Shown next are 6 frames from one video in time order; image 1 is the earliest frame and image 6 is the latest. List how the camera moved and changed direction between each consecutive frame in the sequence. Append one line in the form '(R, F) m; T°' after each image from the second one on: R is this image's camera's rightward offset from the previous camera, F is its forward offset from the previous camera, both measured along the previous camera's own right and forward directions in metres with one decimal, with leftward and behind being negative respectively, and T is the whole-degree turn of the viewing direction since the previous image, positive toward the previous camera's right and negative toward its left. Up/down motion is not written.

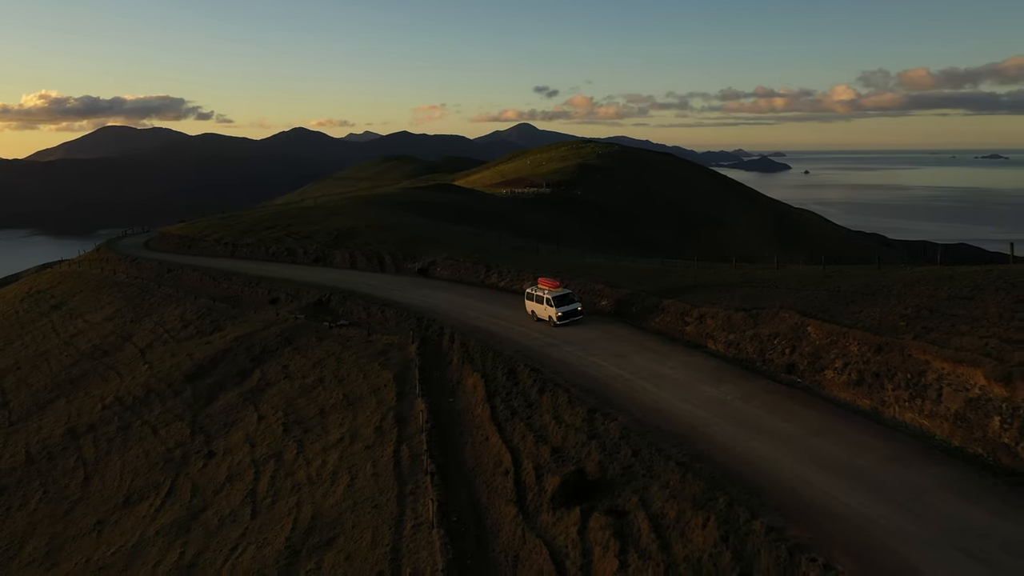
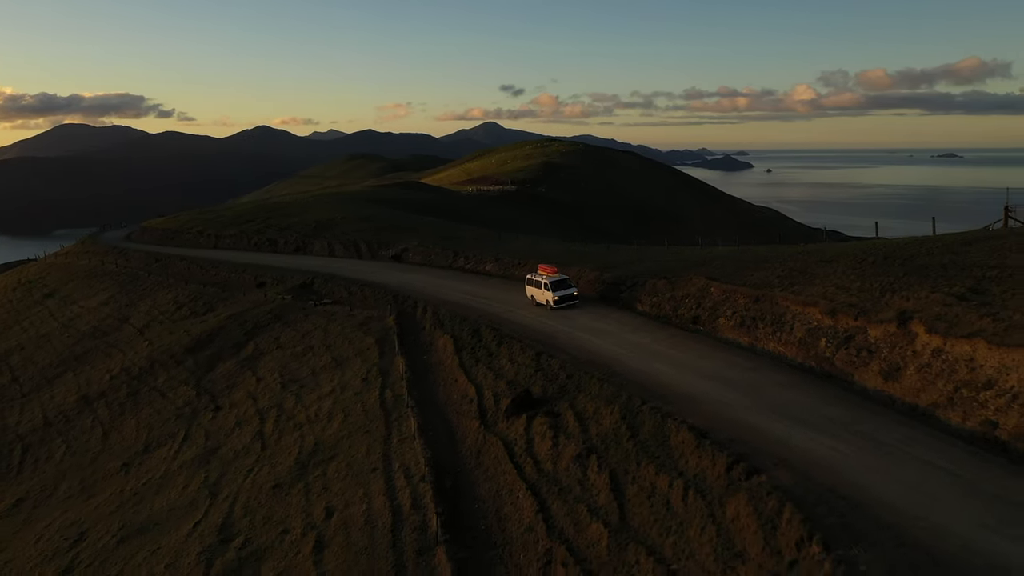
(+0.1, -4.9) m; +2°
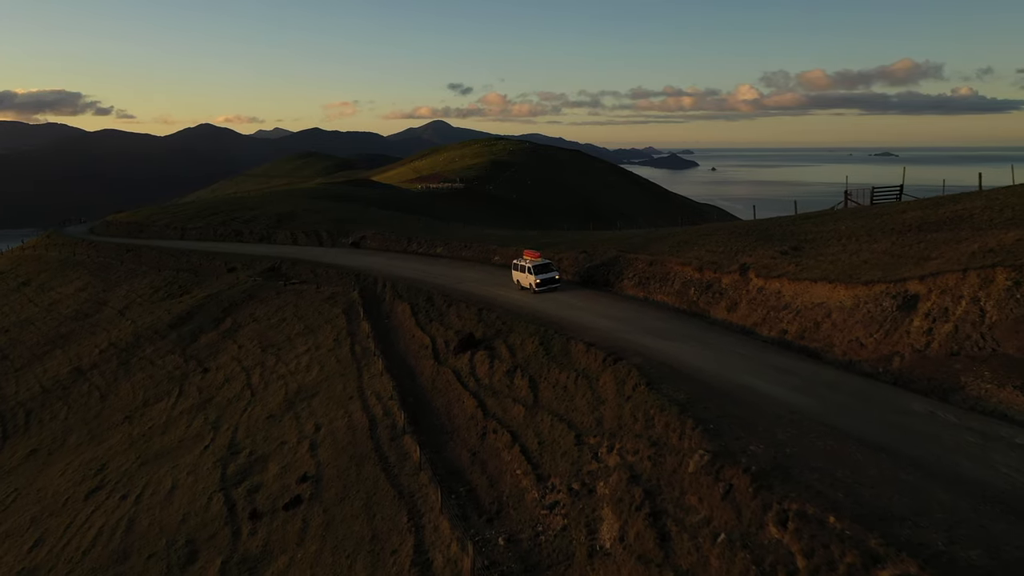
(+0.1, -5.8) m; +3°
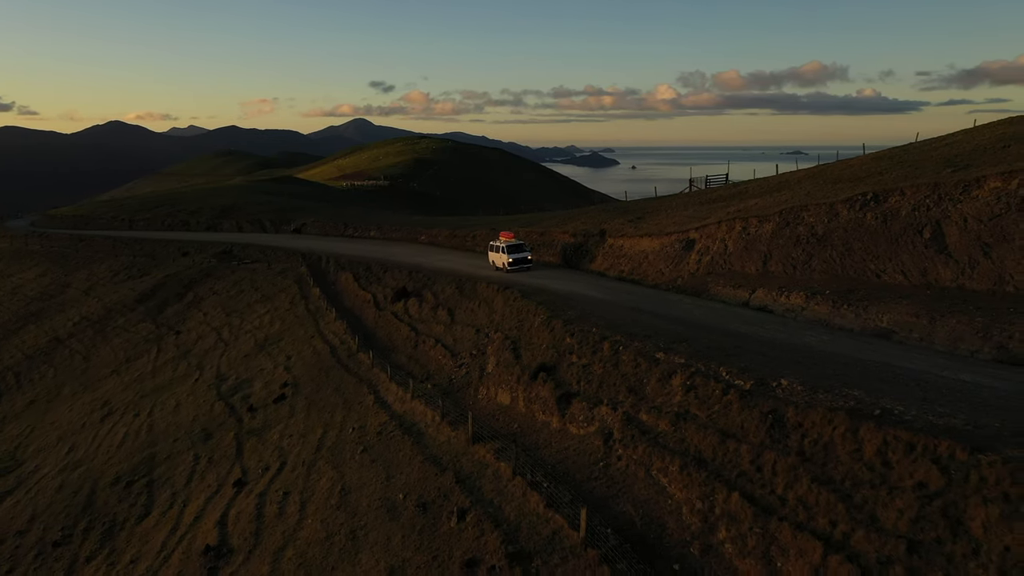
(+0.1, -8.5) m; +5°
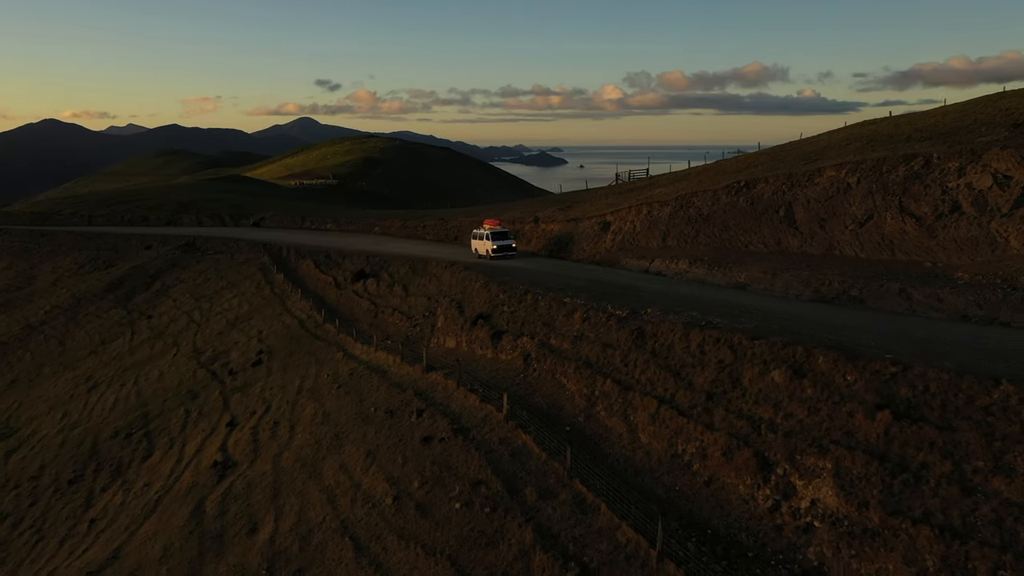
(+0.1, -4.7) m; +3°
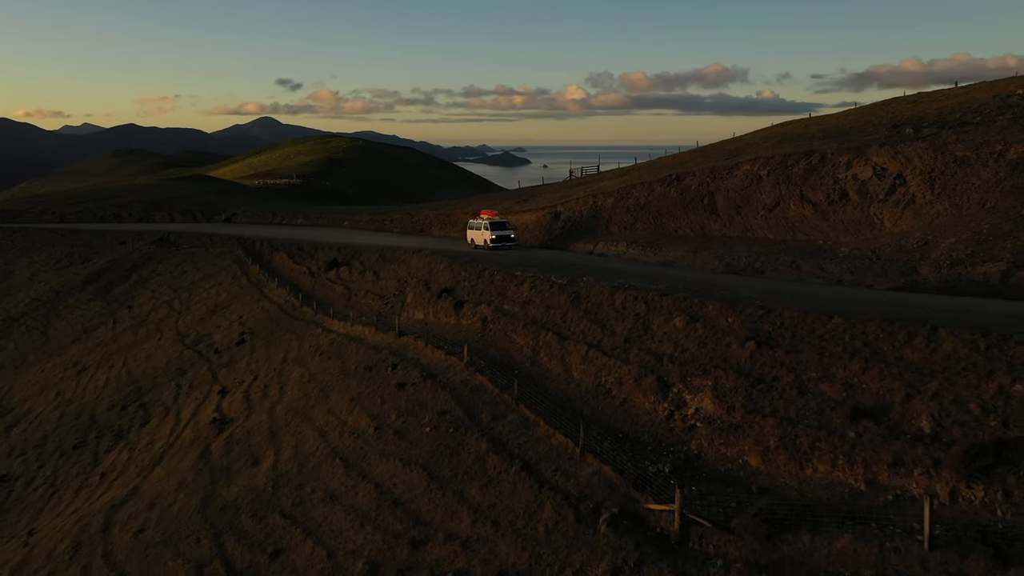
(+0.1, -3.4) m; +2°
